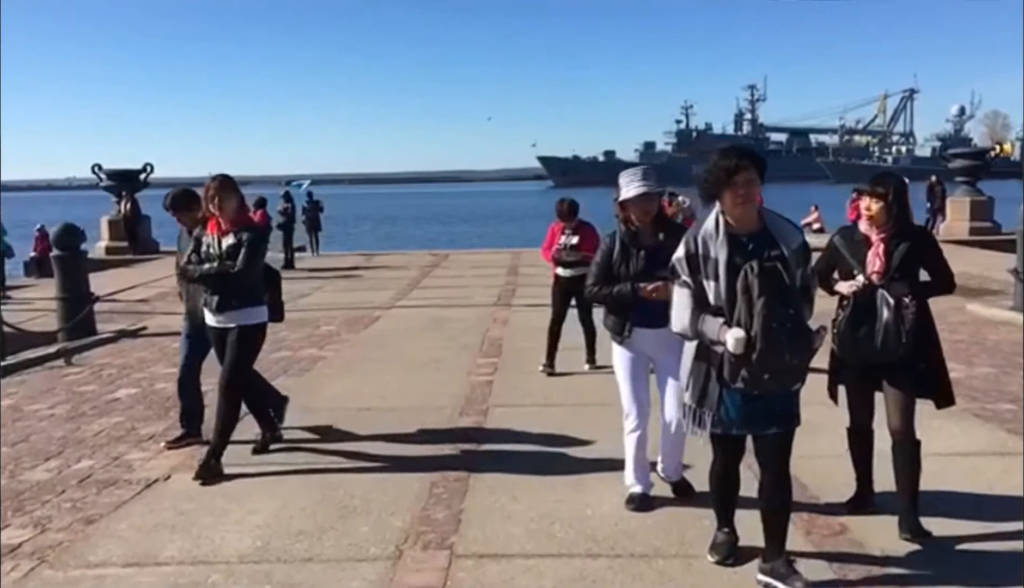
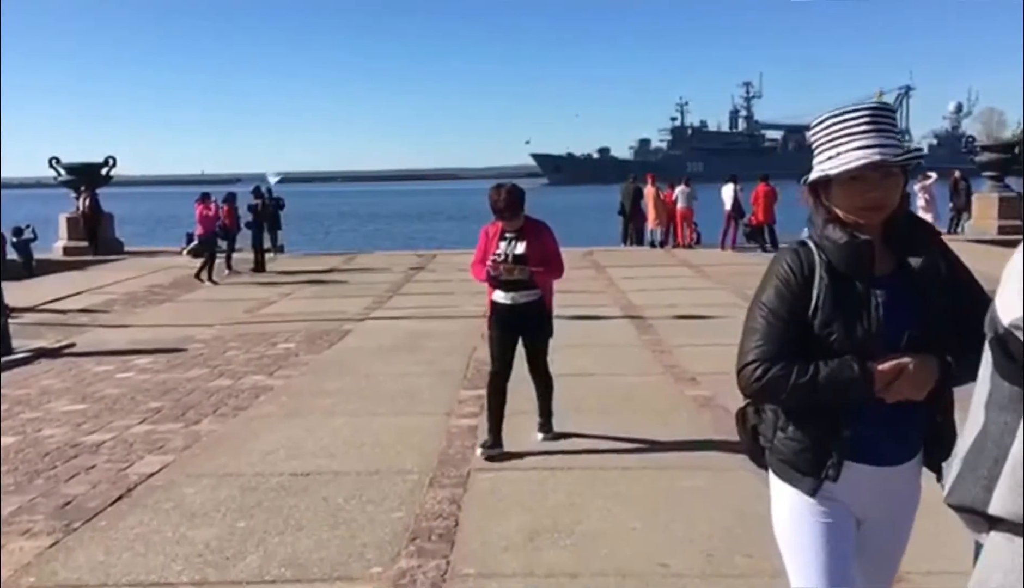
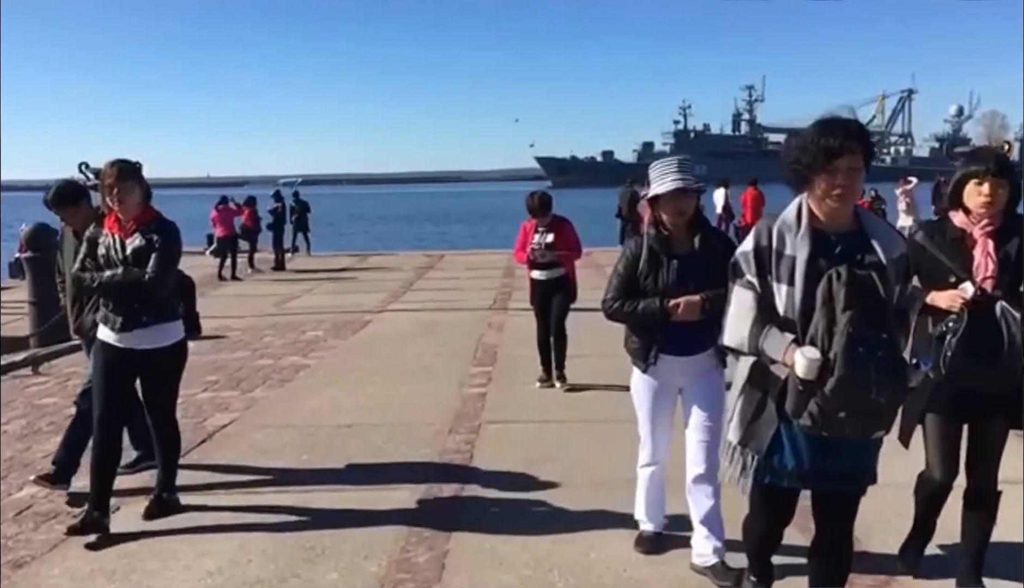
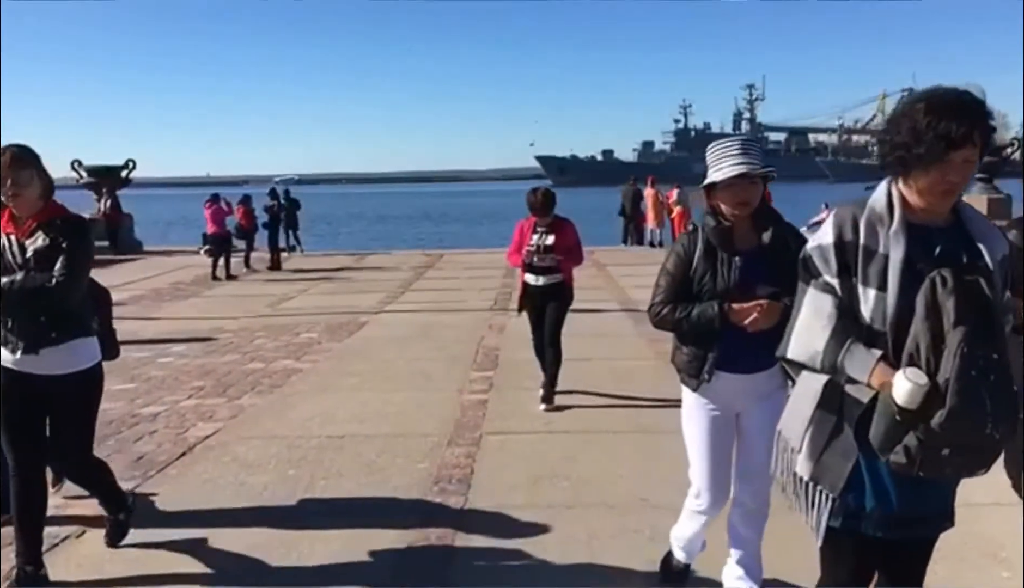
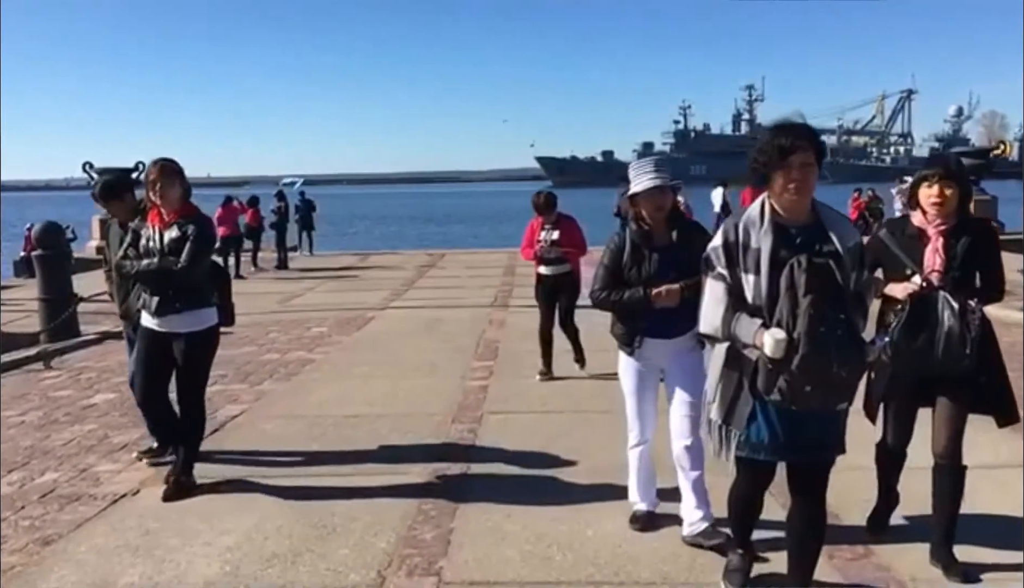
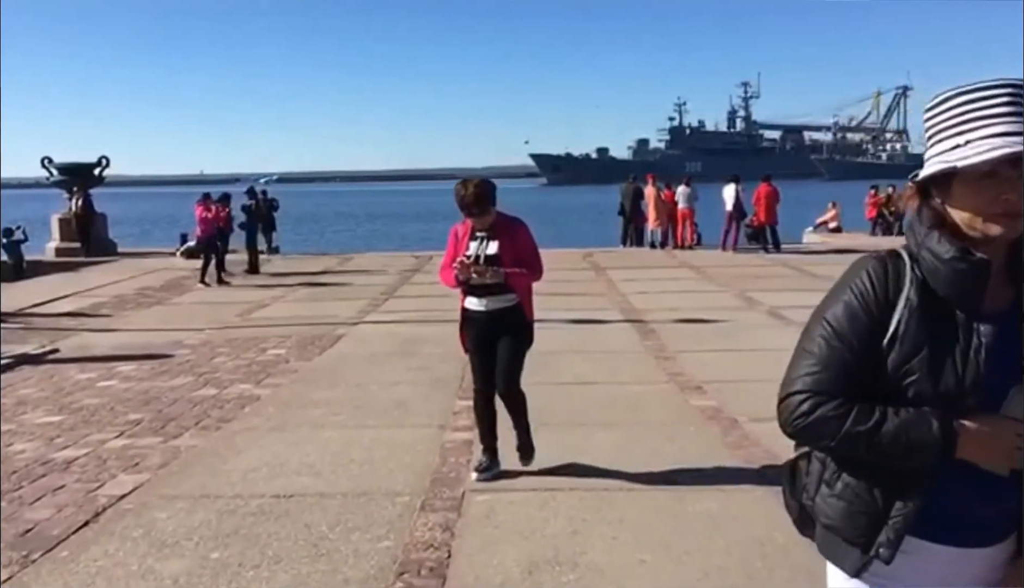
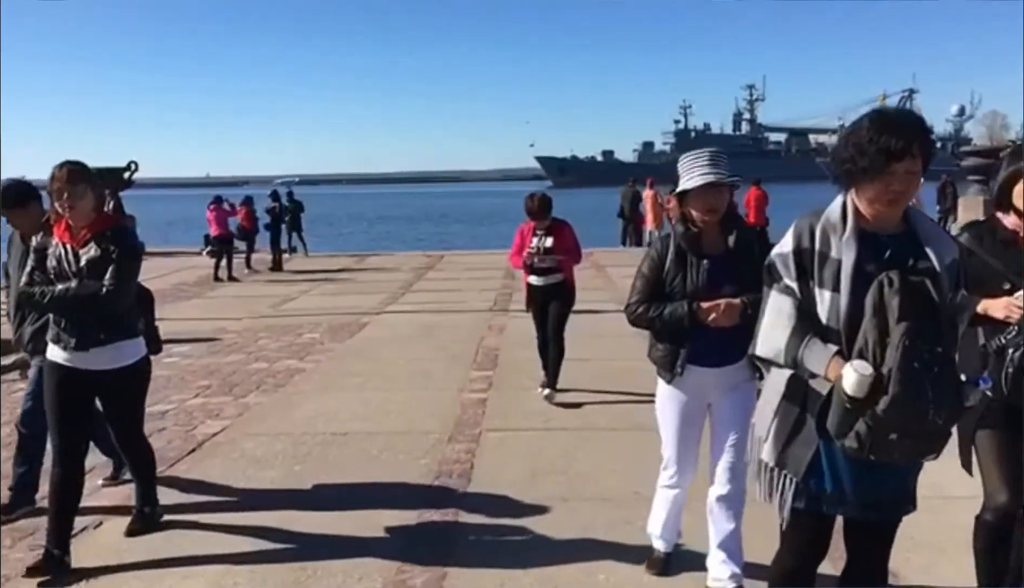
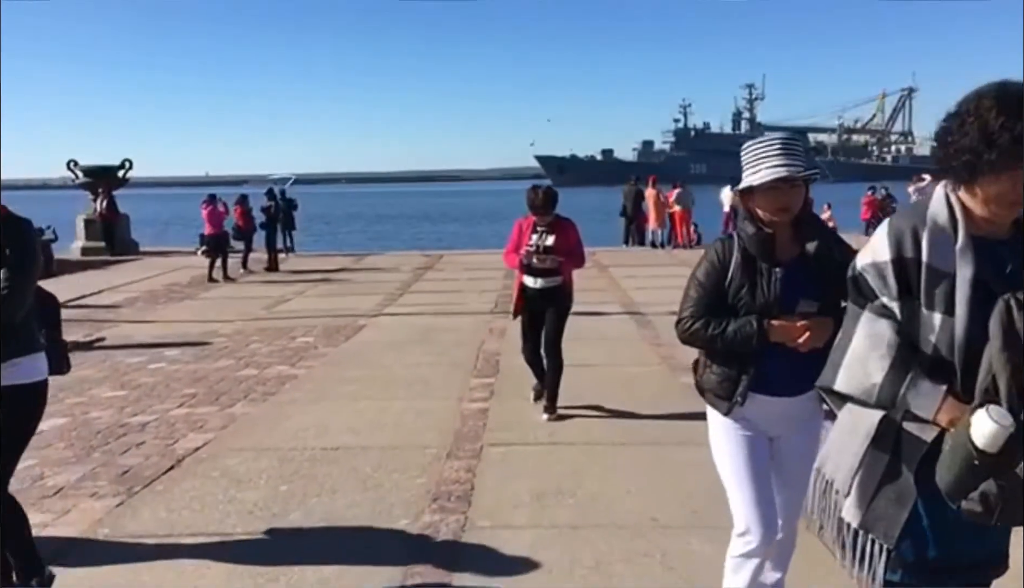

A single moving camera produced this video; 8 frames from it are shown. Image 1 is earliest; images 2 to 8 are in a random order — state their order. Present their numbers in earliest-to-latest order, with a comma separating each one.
5, 3, 7, 4, 8, 2, 6
